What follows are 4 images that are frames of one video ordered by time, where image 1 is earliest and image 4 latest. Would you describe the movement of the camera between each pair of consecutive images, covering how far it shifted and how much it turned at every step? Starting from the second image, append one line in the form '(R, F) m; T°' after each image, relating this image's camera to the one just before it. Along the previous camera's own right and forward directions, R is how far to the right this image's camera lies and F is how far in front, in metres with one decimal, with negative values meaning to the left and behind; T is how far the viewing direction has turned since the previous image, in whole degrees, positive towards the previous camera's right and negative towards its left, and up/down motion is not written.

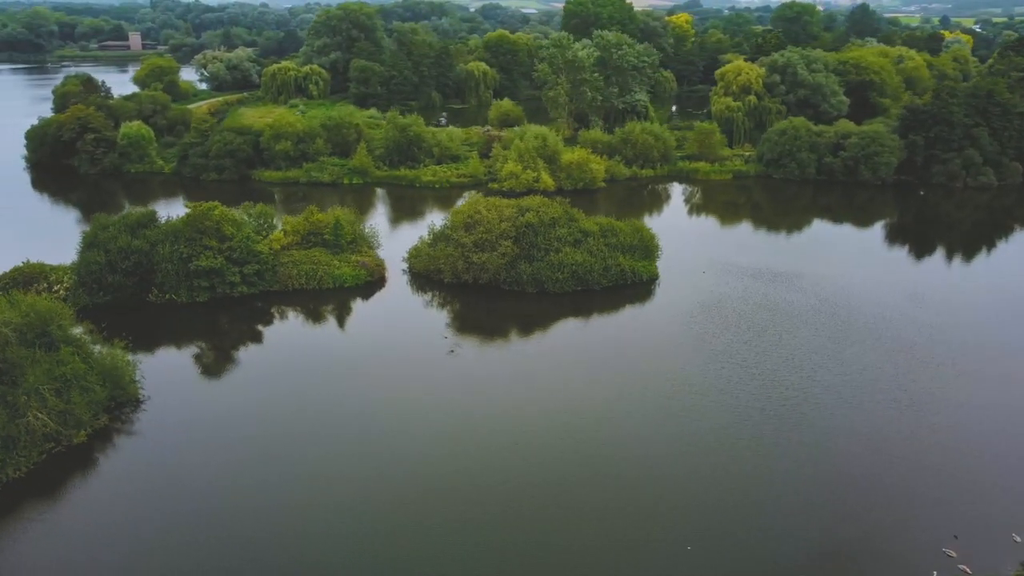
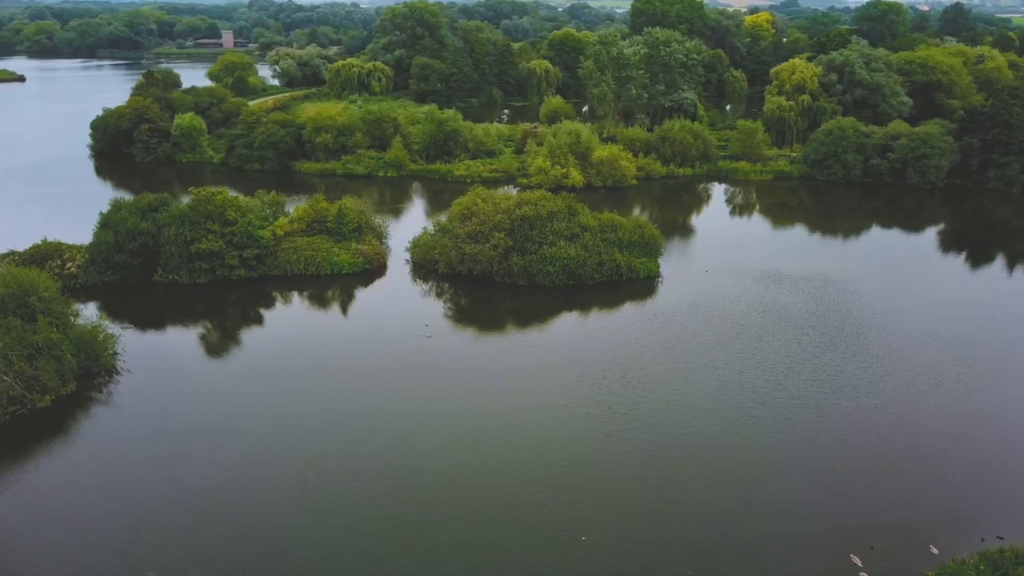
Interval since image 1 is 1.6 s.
(+2.5, 0.0) m; -6°
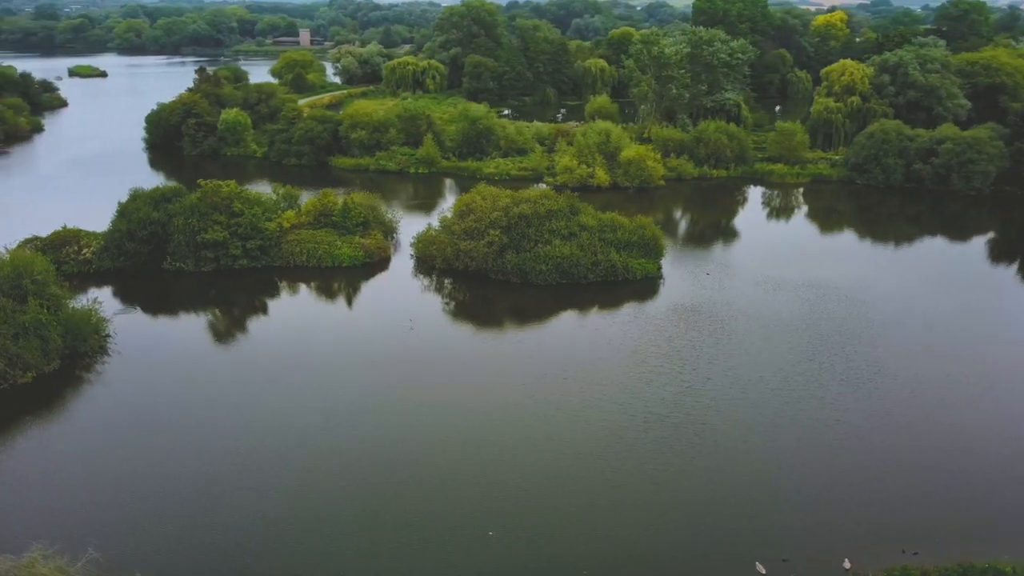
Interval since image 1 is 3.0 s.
(+2.2, 0.0) m; -5°
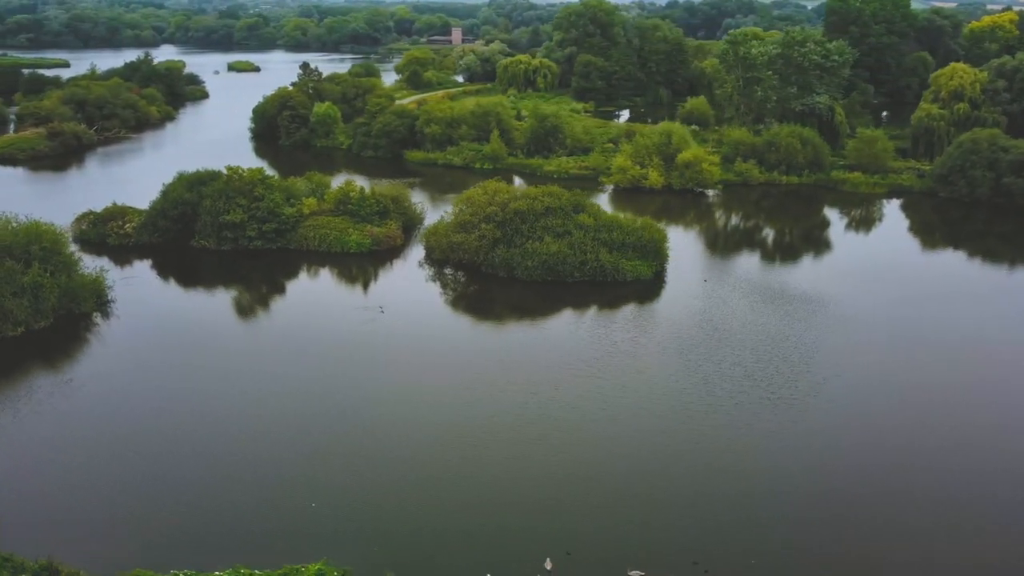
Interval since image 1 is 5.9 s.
(+4.5, 0.0) m; -10°
